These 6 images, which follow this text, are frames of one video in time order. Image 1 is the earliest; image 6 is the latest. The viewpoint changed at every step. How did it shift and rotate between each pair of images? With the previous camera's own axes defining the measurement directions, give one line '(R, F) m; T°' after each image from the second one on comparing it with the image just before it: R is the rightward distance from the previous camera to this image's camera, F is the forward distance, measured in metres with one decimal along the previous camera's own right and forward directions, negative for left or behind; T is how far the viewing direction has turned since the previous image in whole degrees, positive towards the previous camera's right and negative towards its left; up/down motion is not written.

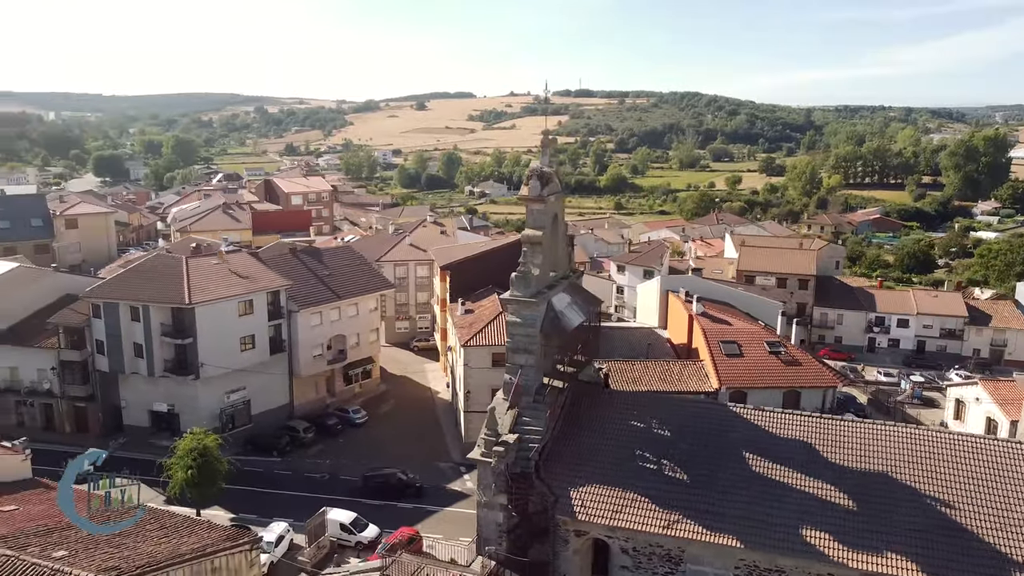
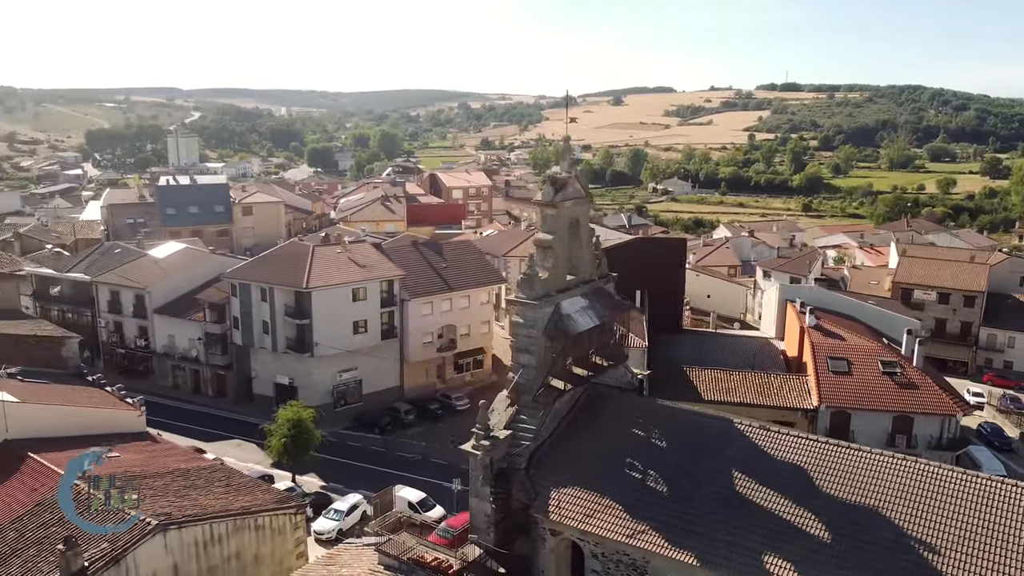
(+2.8, -0.1) m; -13°
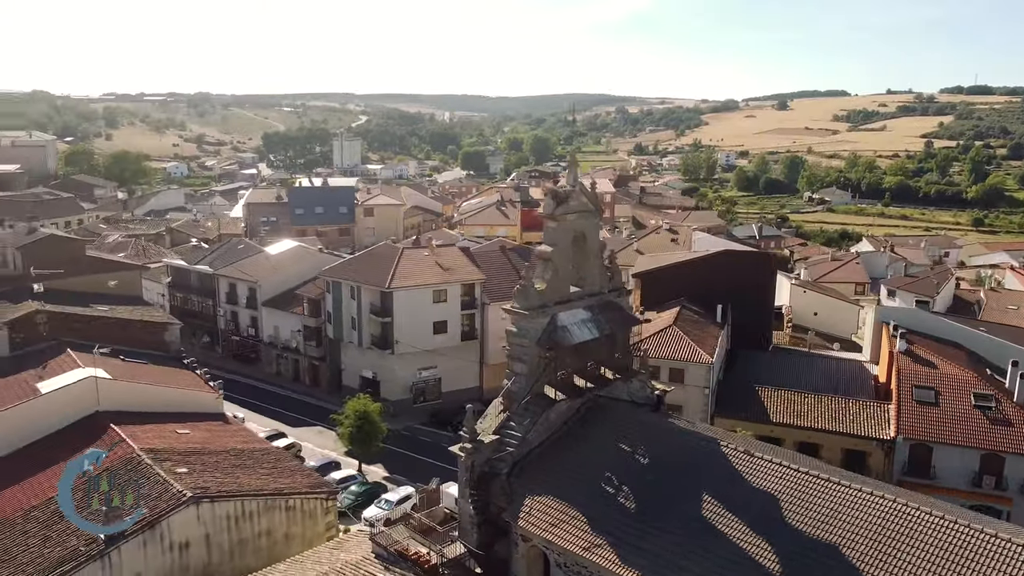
(+2.4, -0.1) m; -11°
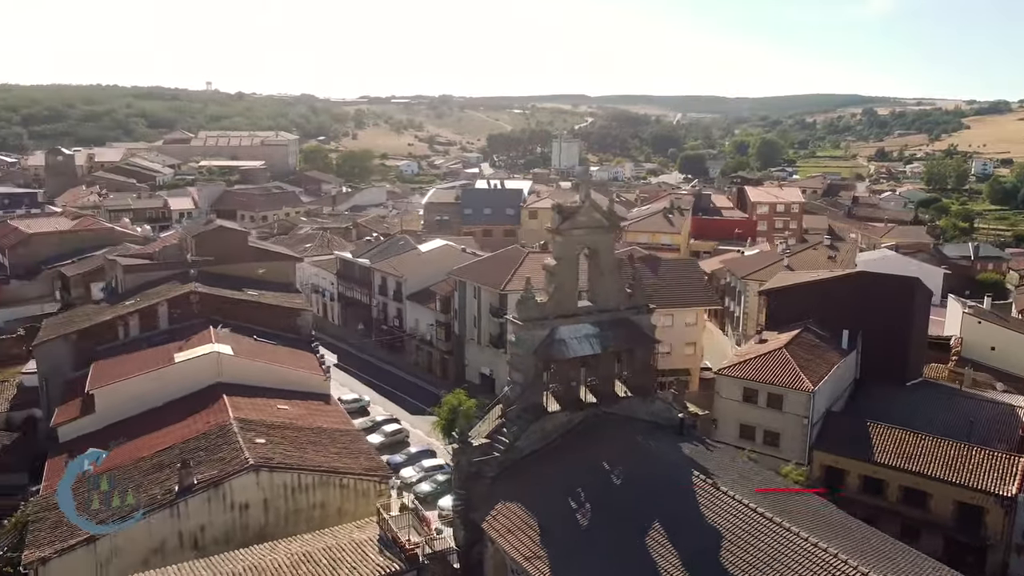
(+3.4, +0.1) m; -16°
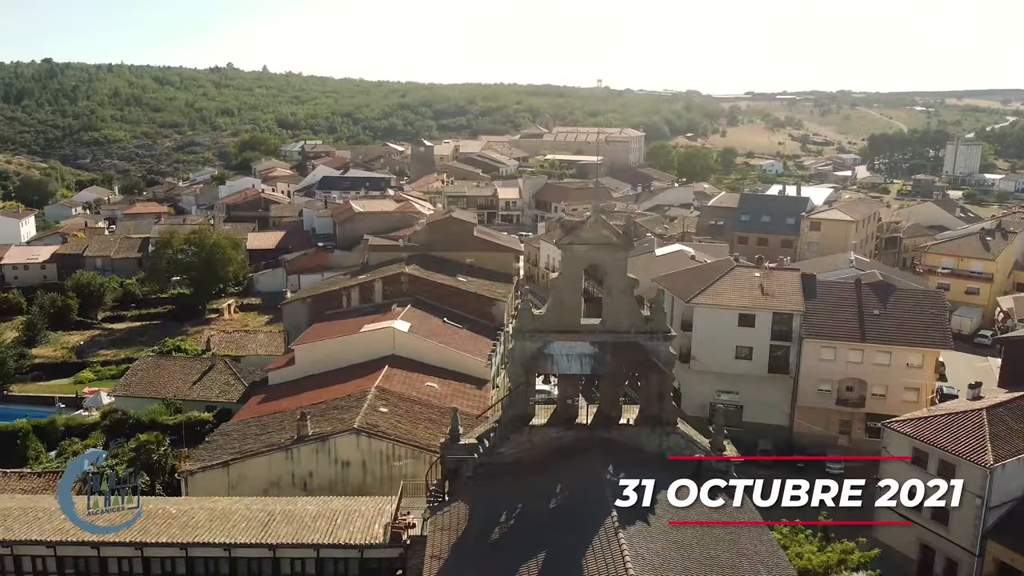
(+5.6, +1.1) m; -26°
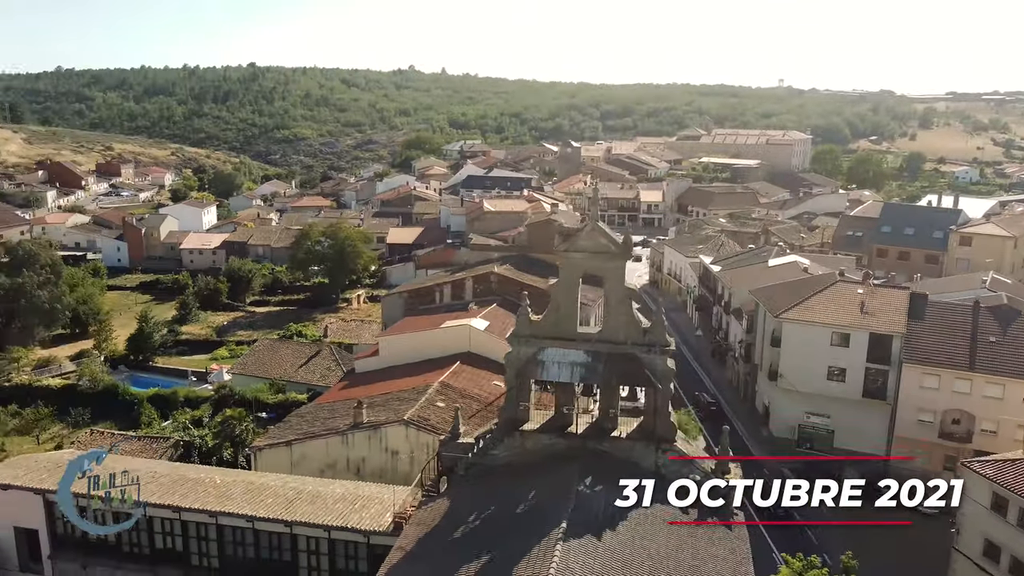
(+2.7, +0.2) m; -12°
